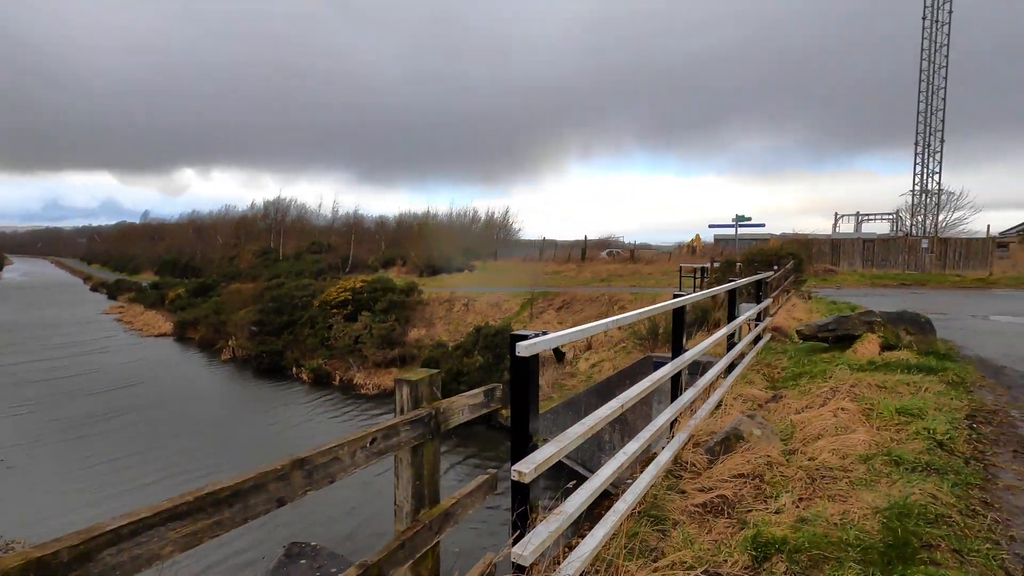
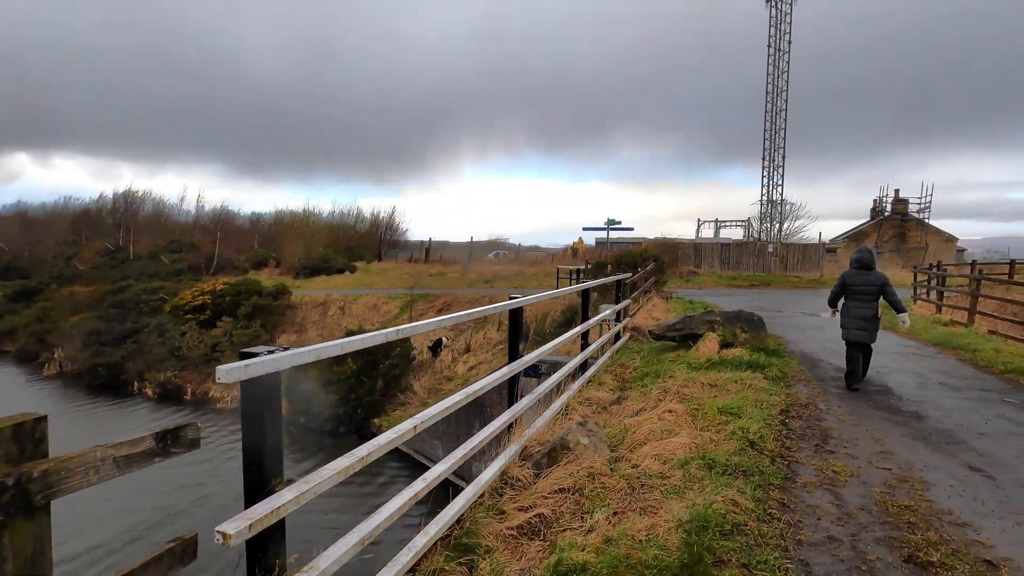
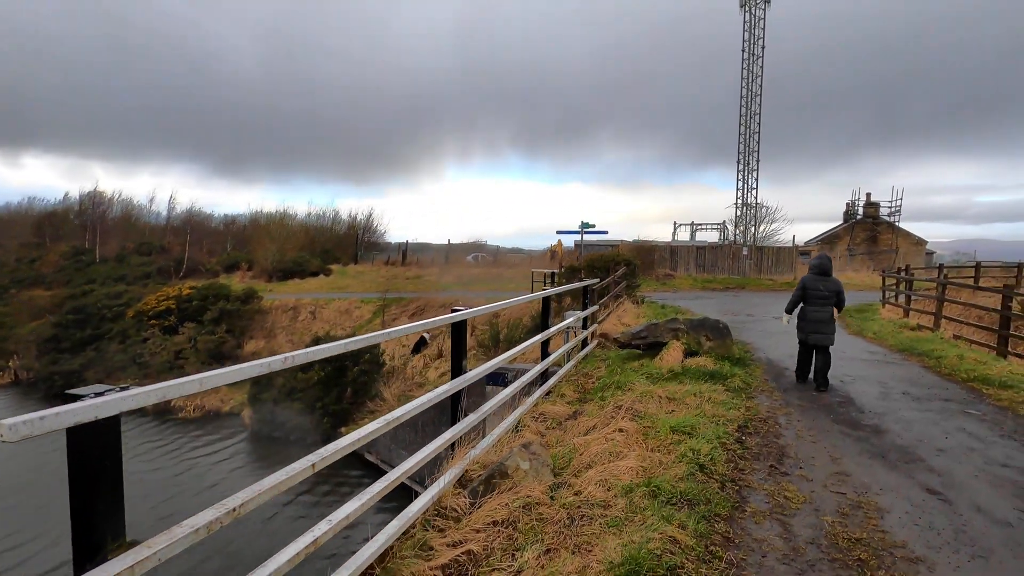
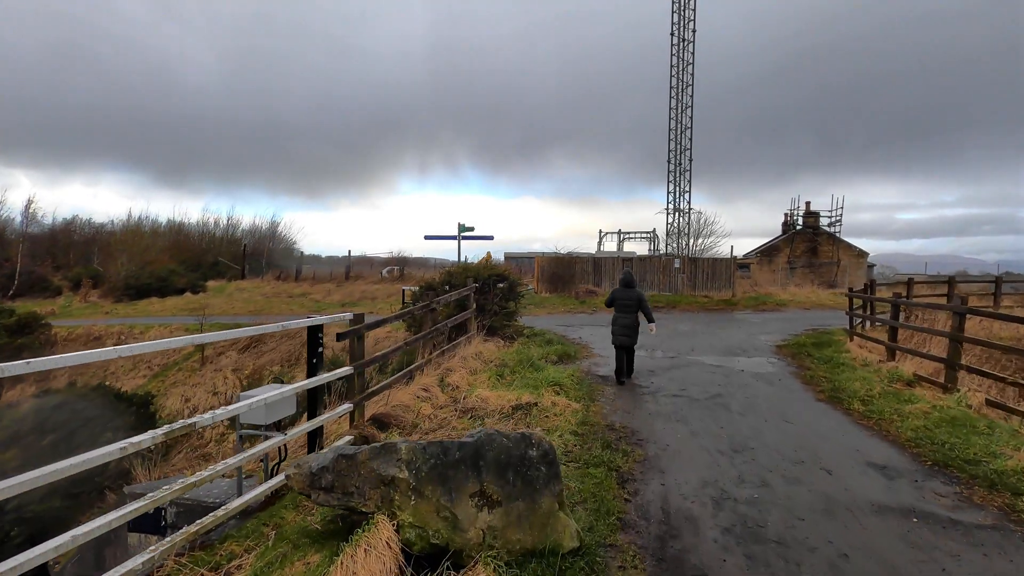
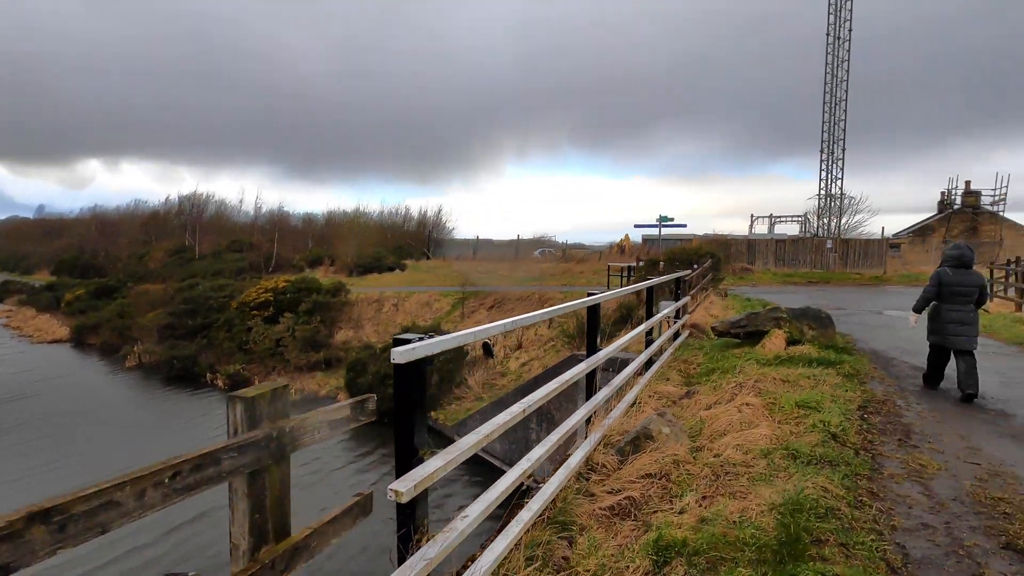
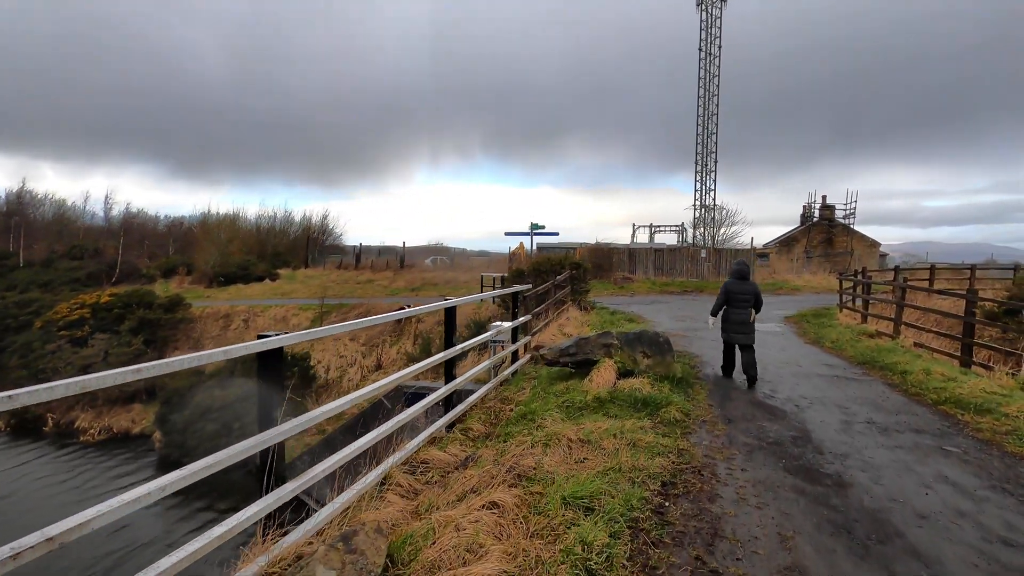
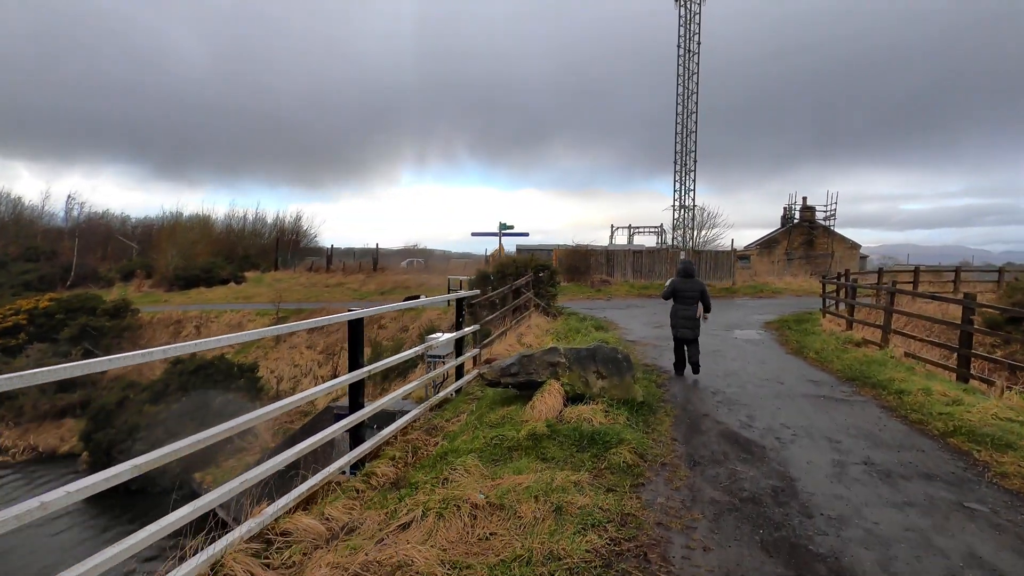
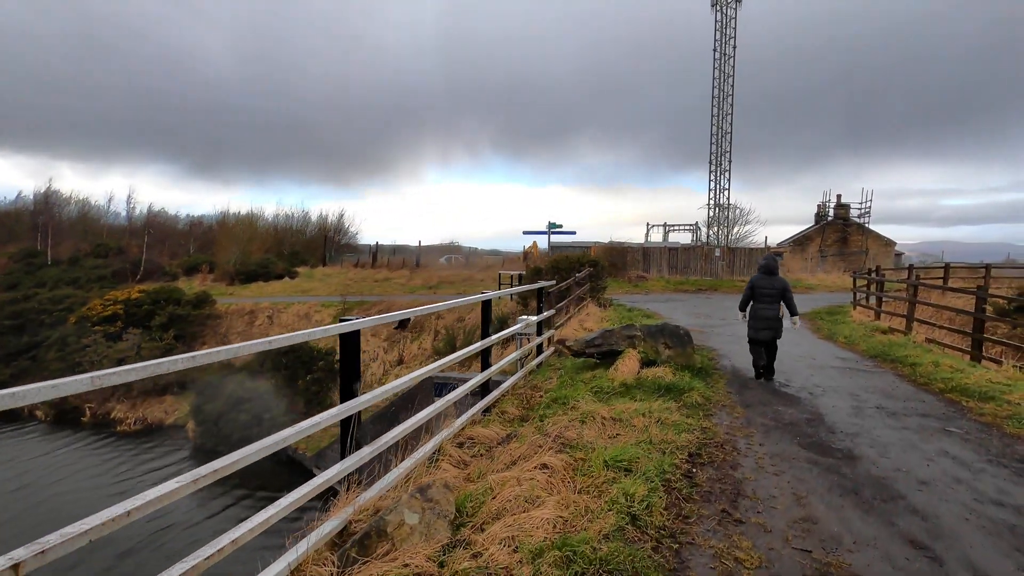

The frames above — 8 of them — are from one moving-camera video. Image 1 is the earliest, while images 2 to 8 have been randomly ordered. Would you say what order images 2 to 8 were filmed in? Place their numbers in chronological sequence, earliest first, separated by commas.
5, 2, 3, 8, 6, 7, 4
